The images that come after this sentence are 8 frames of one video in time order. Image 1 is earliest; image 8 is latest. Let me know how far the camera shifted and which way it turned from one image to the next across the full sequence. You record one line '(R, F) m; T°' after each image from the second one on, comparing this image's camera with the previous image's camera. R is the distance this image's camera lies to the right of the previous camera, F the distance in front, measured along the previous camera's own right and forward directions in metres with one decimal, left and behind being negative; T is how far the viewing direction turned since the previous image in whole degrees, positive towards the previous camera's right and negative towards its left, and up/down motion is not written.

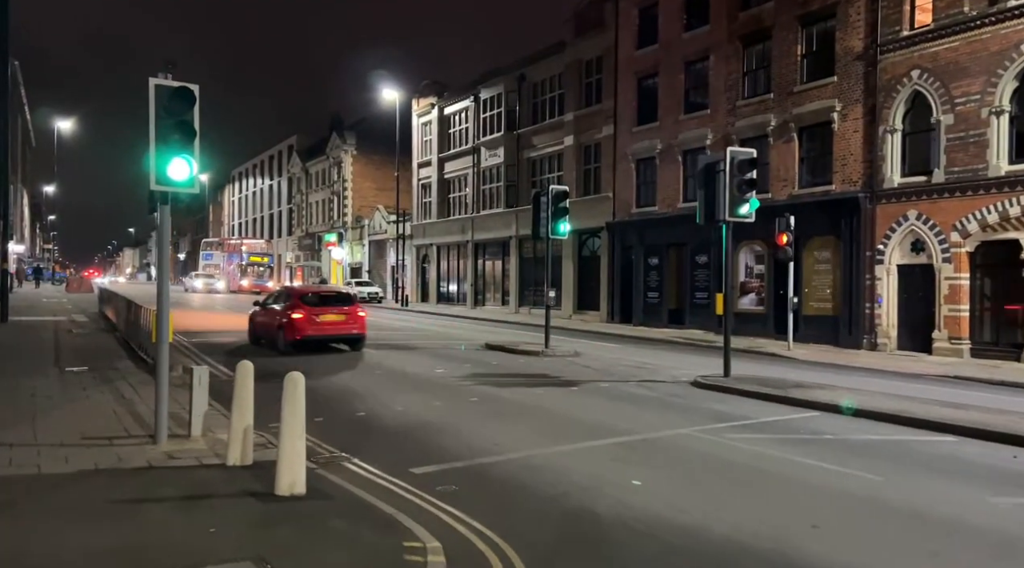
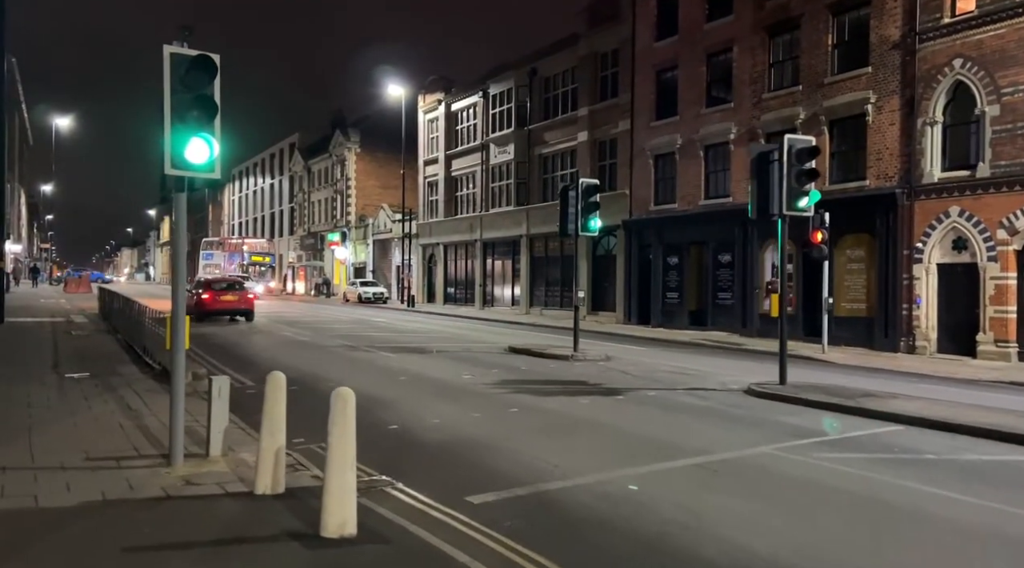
(-0.6, +1.1) m; 0°
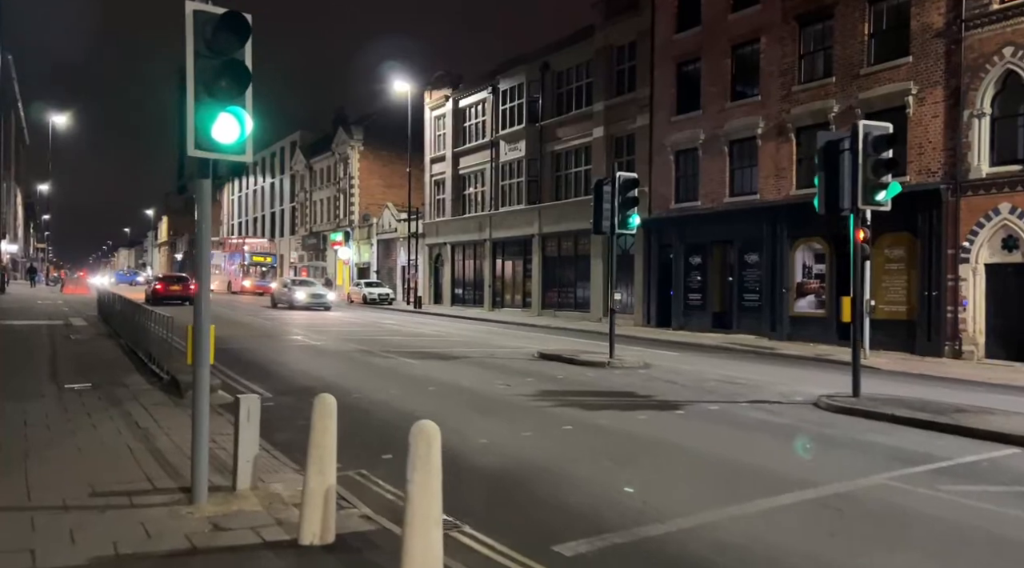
(-0.6, +1.2) m; 0°
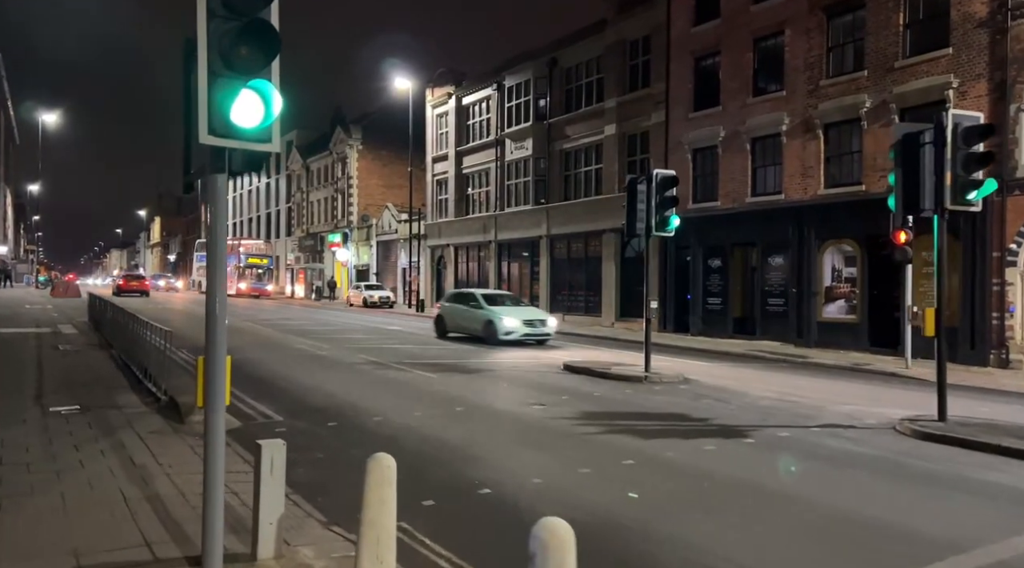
(-0.6, +1.3) m; 0°
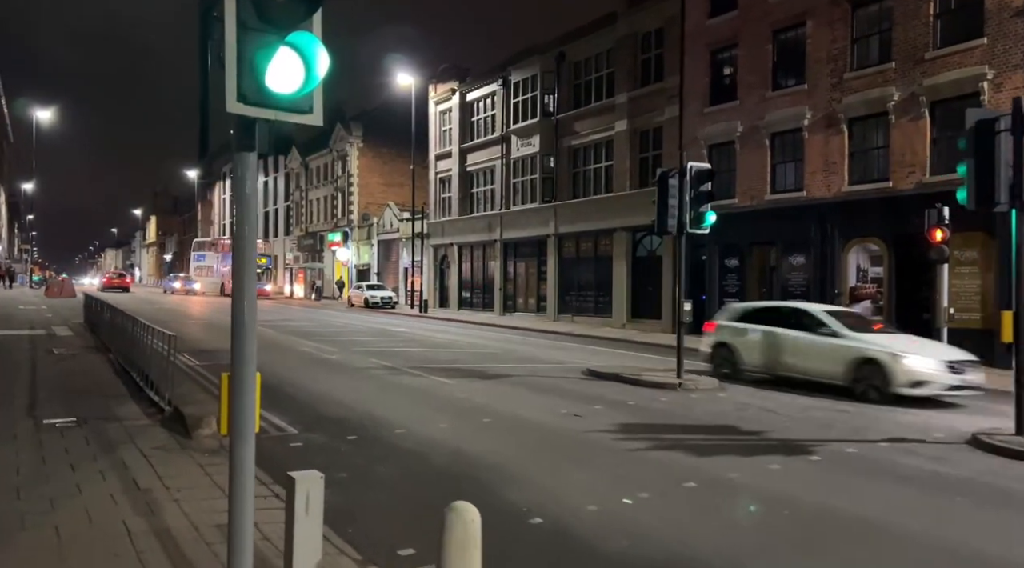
(-0.5, +0.9) m; 0°
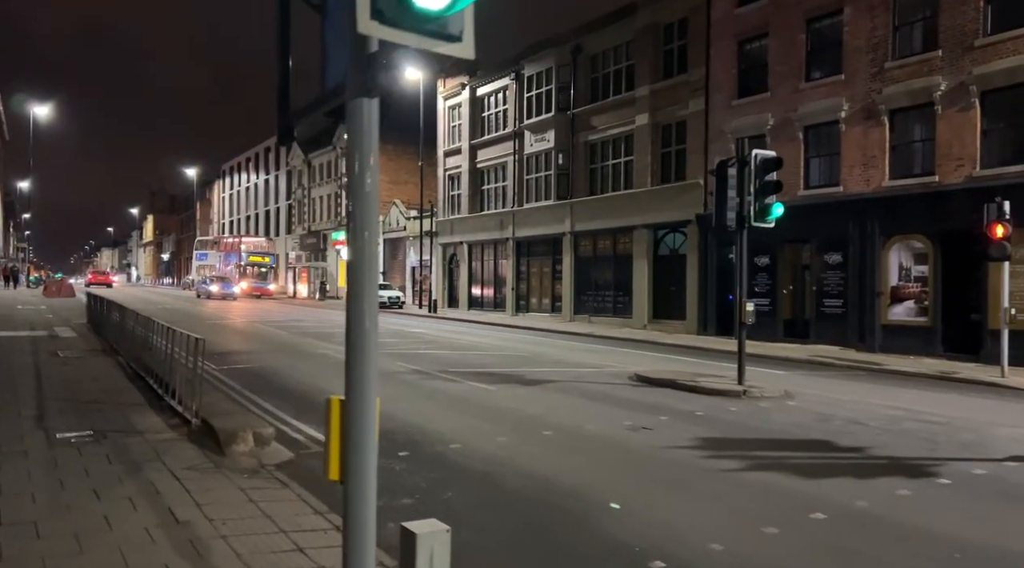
(-0.8, +1.1) m; 0°
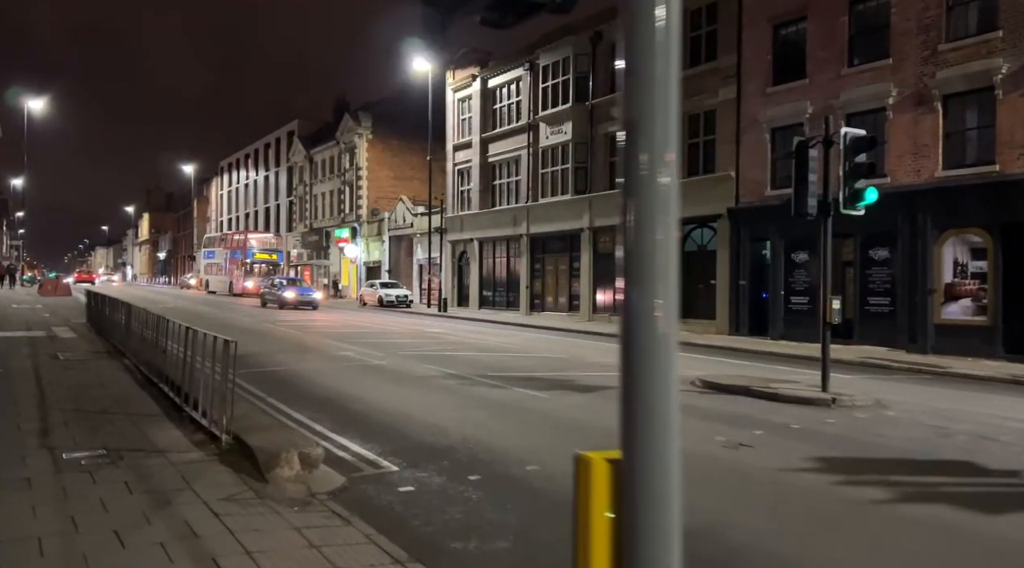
(-0.8, +1.4) m; 0°
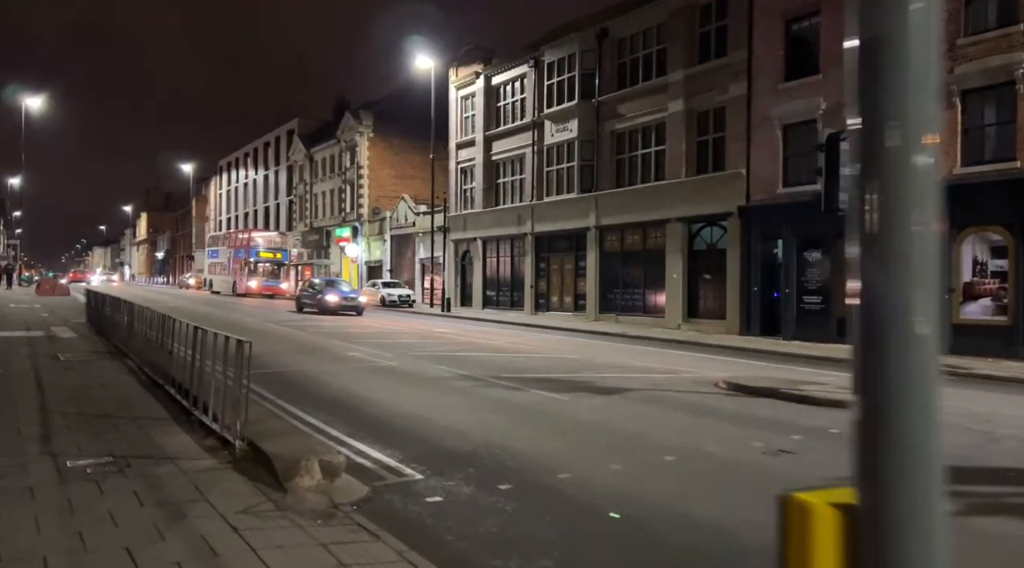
(-0.3, +0.4) m; 0°
